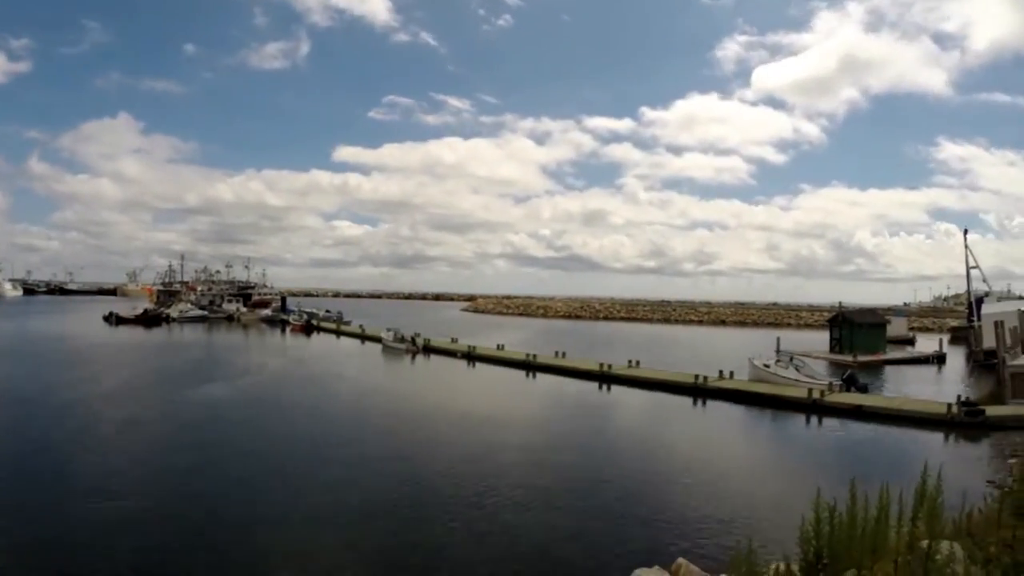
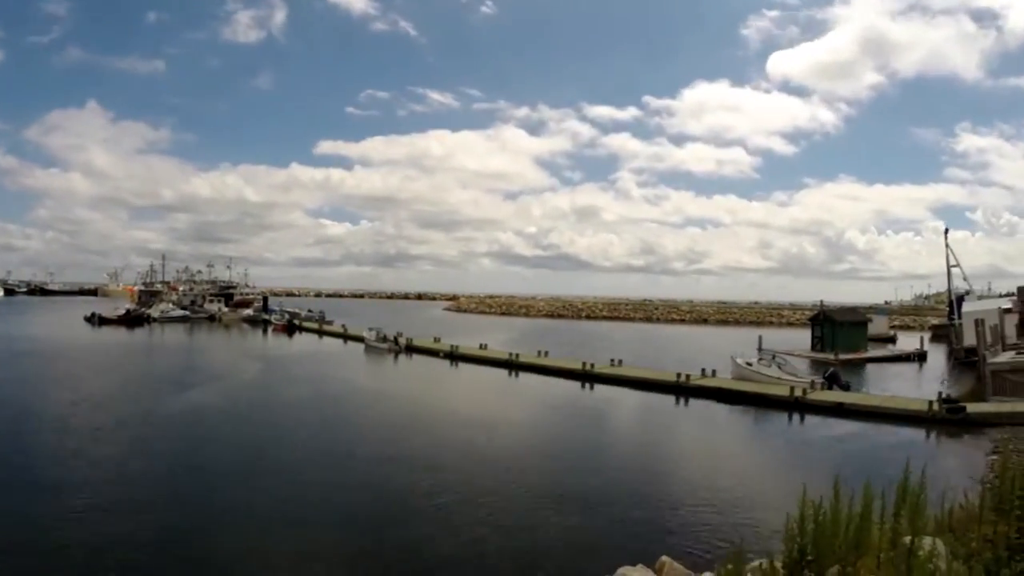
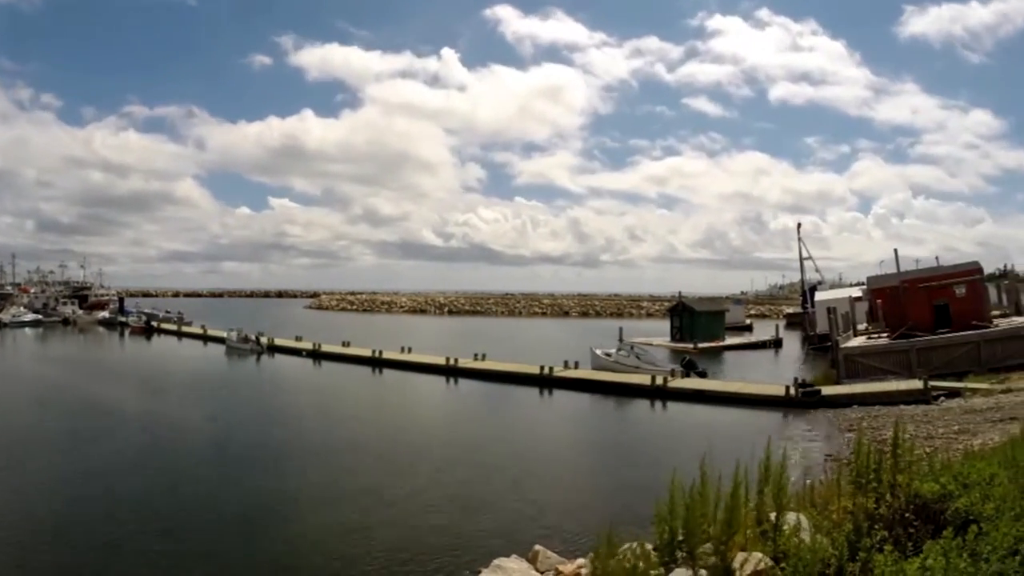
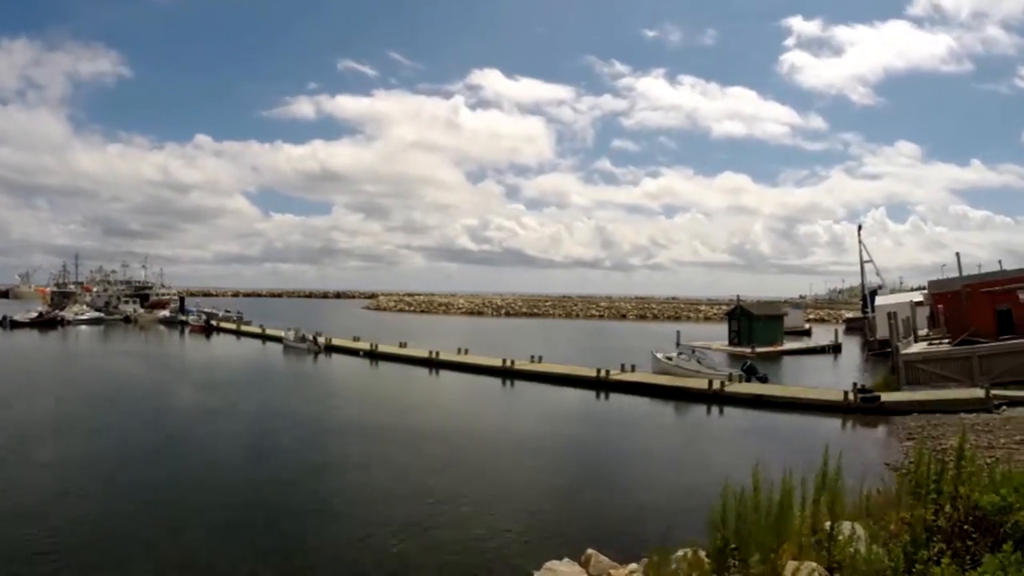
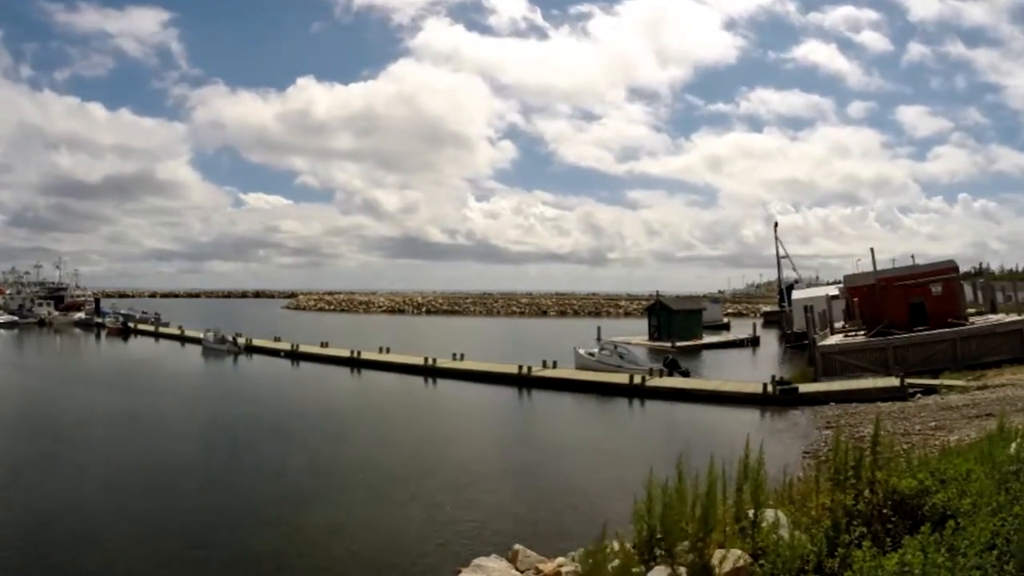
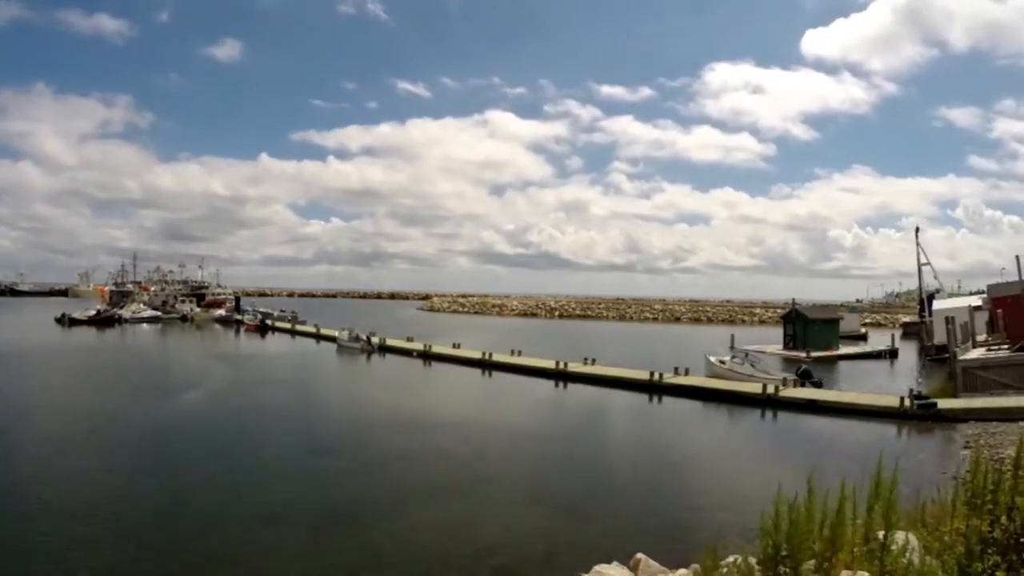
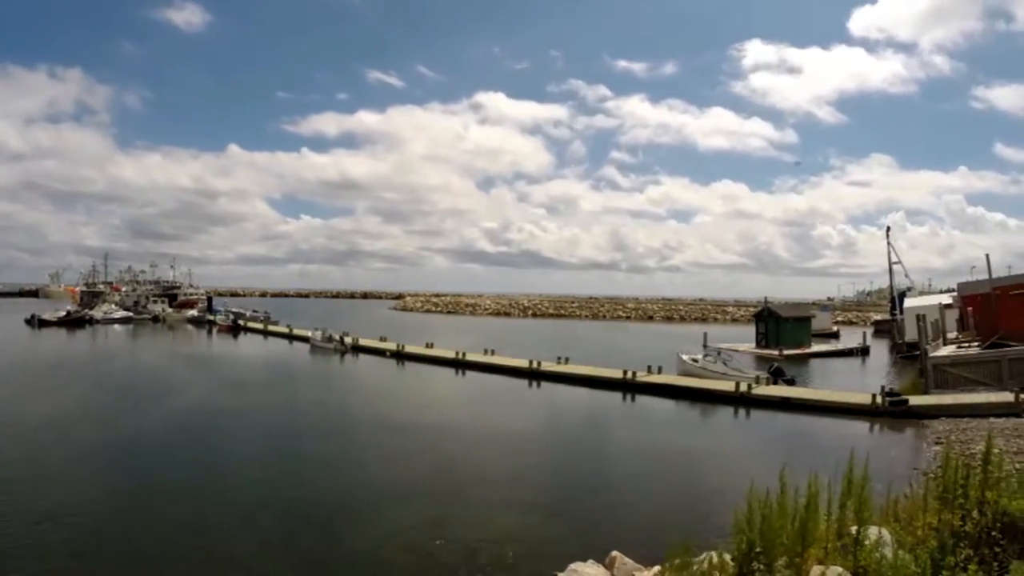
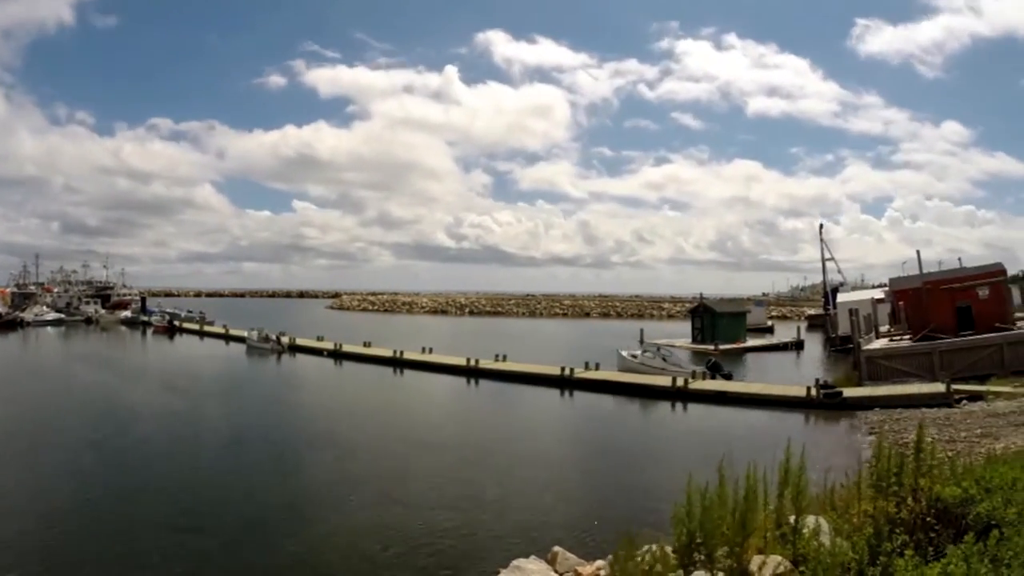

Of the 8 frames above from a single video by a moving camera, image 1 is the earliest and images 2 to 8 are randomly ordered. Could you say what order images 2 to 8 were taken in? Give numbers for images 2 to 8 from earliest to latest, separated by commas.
2, 6, 7, 4, 8, 3, 5
